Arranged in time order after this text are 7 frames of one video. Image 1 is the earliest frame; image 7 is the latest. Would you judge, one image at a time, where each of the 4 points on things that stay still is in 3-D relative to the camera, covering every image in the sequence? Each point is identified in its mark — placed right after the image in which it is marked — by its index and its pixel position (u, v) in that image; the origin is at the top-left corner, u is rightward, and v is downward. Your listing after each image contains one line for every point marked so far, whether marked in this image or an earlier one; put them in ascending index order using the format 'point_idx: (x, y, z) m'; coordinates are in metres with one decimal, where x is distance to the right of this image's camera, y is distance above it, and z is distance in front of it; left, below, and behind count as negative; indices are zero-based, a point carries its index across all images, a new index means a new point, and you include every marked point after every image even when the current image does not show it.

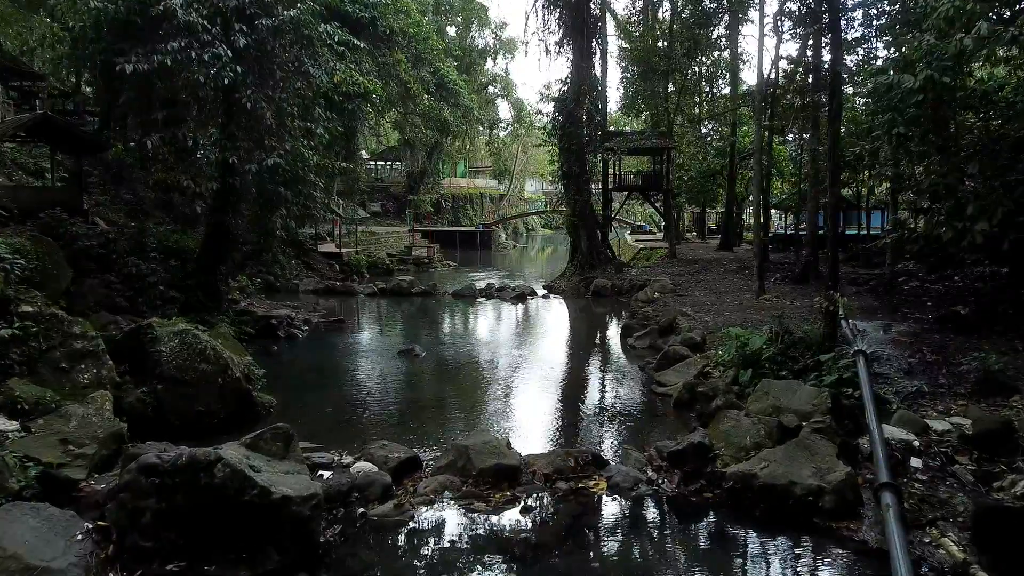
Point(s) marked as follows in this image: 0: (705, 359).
0: (+2.5, -0.9, +8.3) m
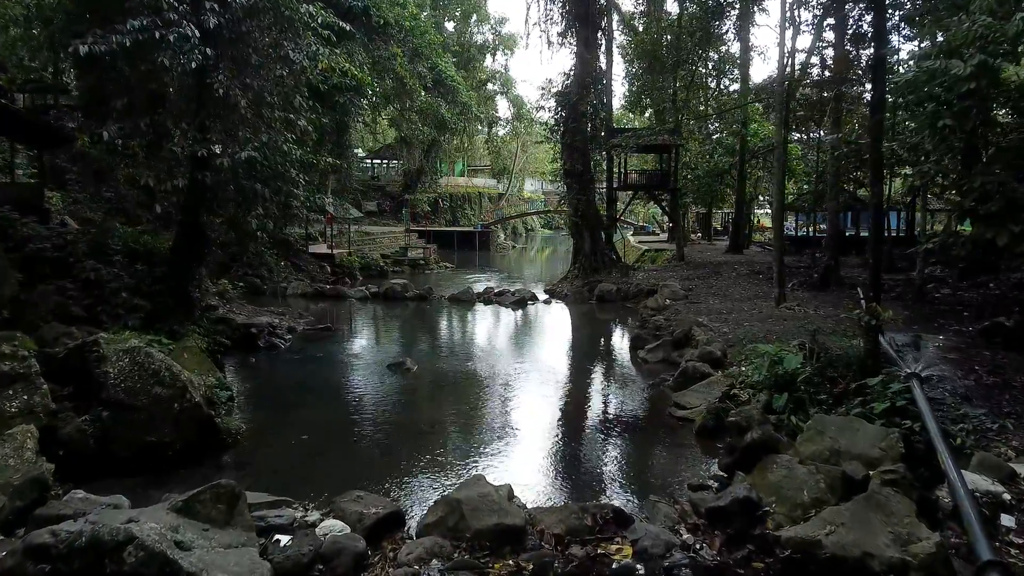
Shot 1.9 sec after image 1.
0: (+2.5, -1.1, +7.4) m
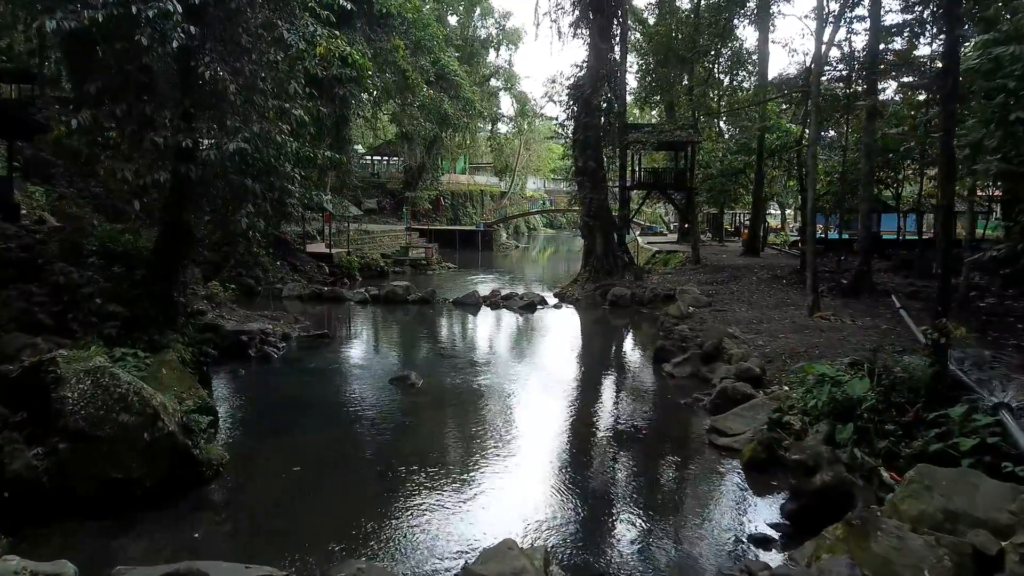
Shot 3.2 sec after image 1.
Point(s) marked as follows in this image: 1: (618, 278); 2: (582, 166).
0: (+2.7, -1.2, +6.6) m
1: (+2.7, +0.2, +16.2) m
2: (+1.7, +3.0, +16.1) m
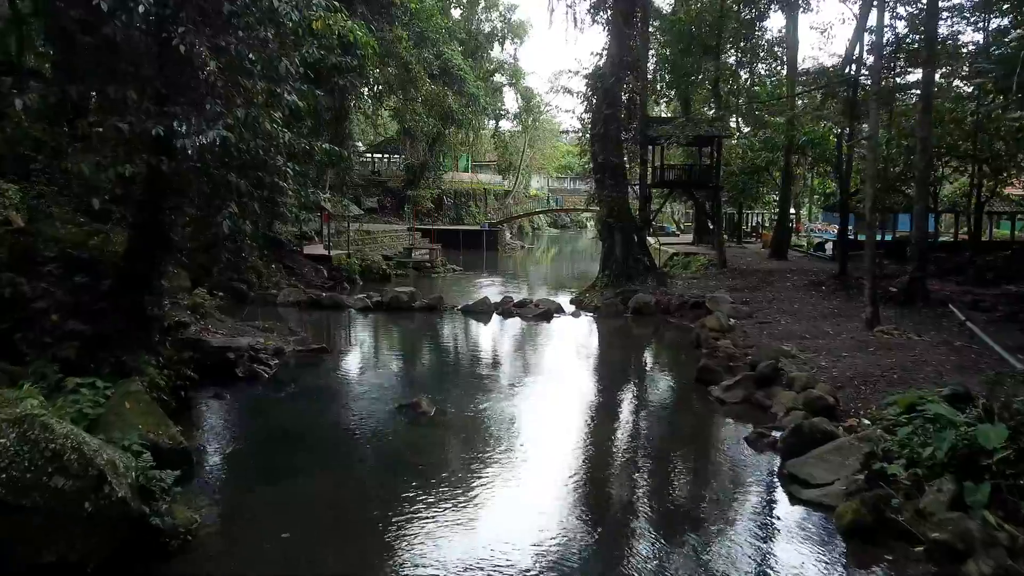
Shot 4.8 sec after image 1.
0: (+3.0, -1.3, +5.5) m
1: (+3.0, +0.1, +15.1) m
2: (+2.0, +2.9, +14.9) m
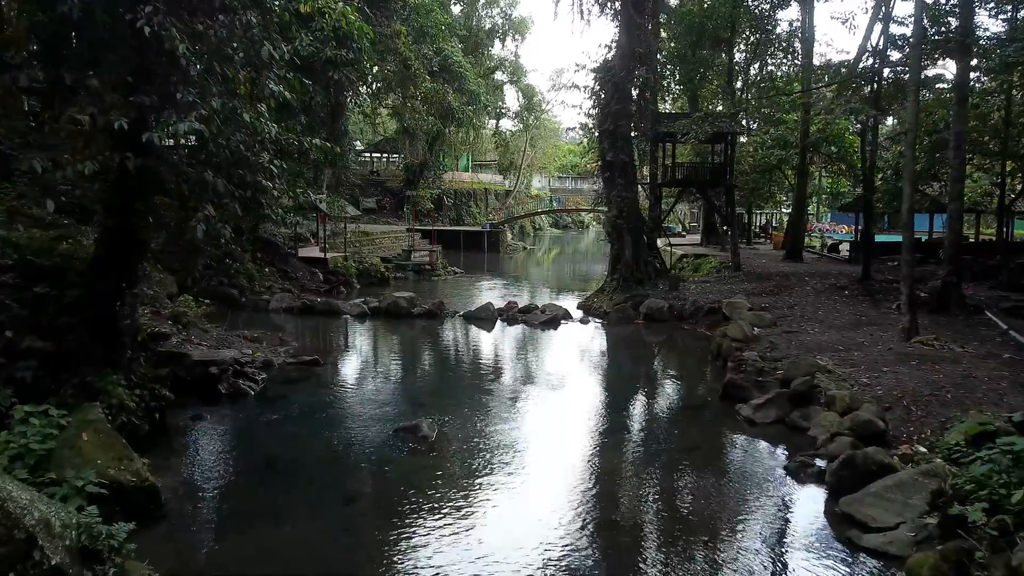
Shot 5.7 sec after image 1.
0: (+3.1, -1.4, +4.7) m
1: (+3.1, 0.0, +14.4) m
2: (+2.1, +2.8, +14.2) m
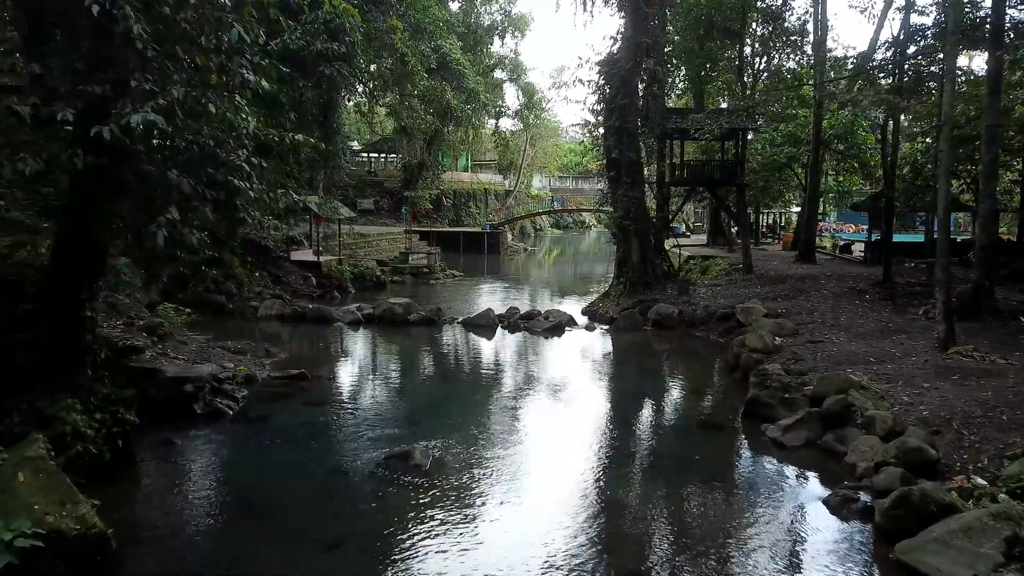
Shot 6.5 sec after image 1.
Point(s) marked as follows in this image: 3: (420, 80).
0: (+3.1, -1.5, +4.1) m
1: (+3.1, -0.1, +13.7) m
2: (+2.1, +2.7, +13.5) m
3: (-2.7, +6.1, +19.0) m
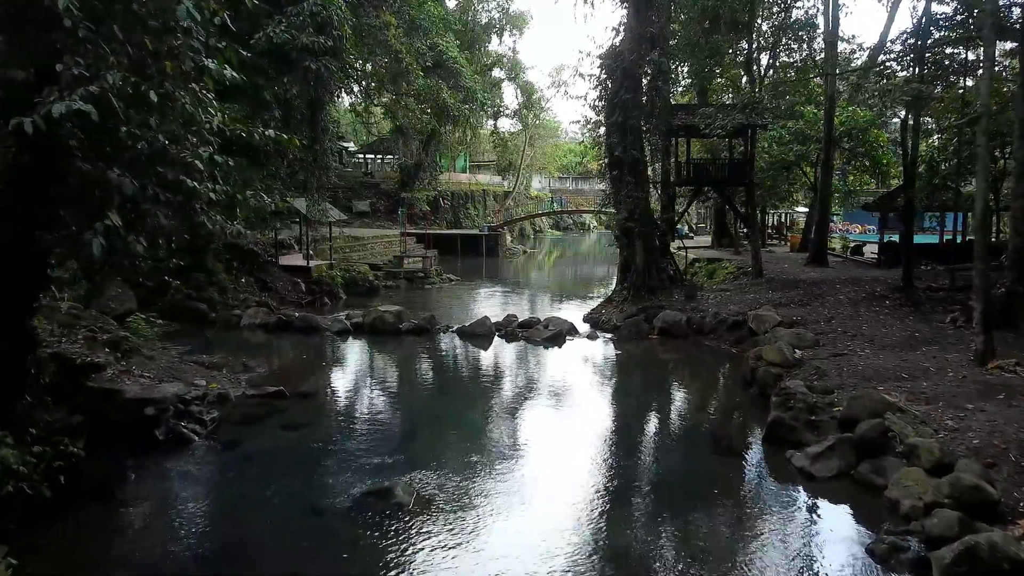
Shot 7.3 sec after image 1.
0: (+3.1, -1.6, +3.4) m
1: (+3.0, -0.2, +13.0) m
2: (+2.1, +2.6, +12.9) m
3: (-2.7, +6.0, +18.3) m
